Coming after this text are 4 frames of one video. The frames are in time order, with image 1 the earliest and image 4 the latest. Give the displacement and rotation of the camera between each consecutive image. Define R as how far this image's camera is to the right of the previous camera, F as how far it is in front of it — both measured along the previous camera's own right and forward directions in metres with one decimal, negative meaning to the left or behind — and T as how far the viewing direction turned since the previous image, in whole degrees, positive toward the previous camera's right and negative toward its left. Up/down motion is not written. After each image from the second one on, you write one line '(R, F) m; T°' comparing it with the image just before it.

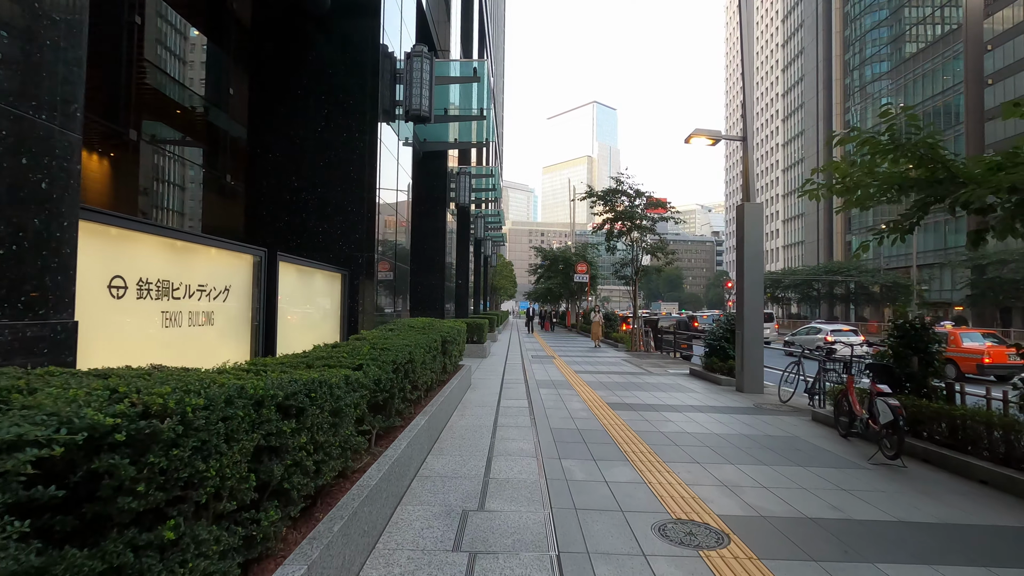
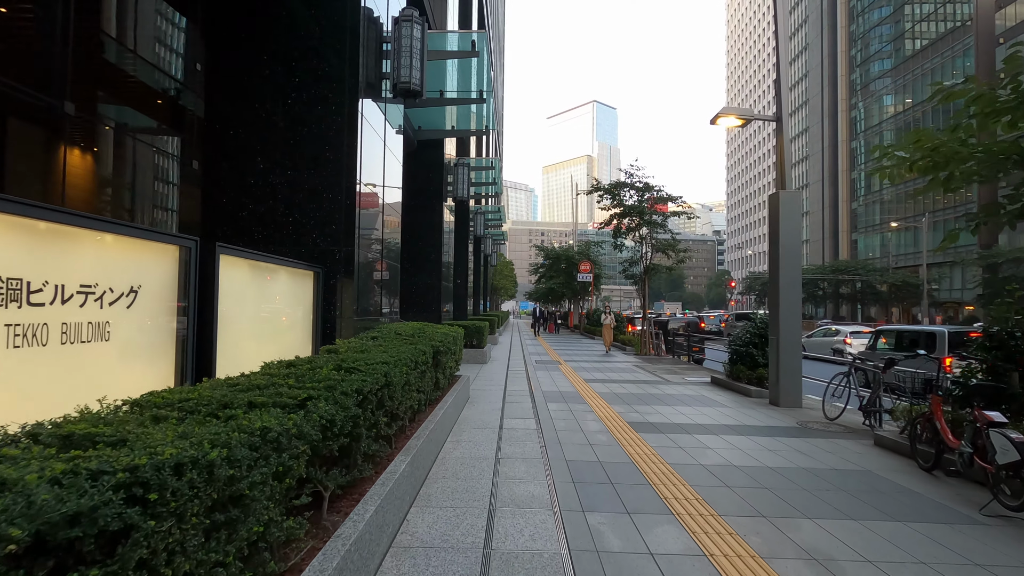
(-0.1, +1.3) m; 0°
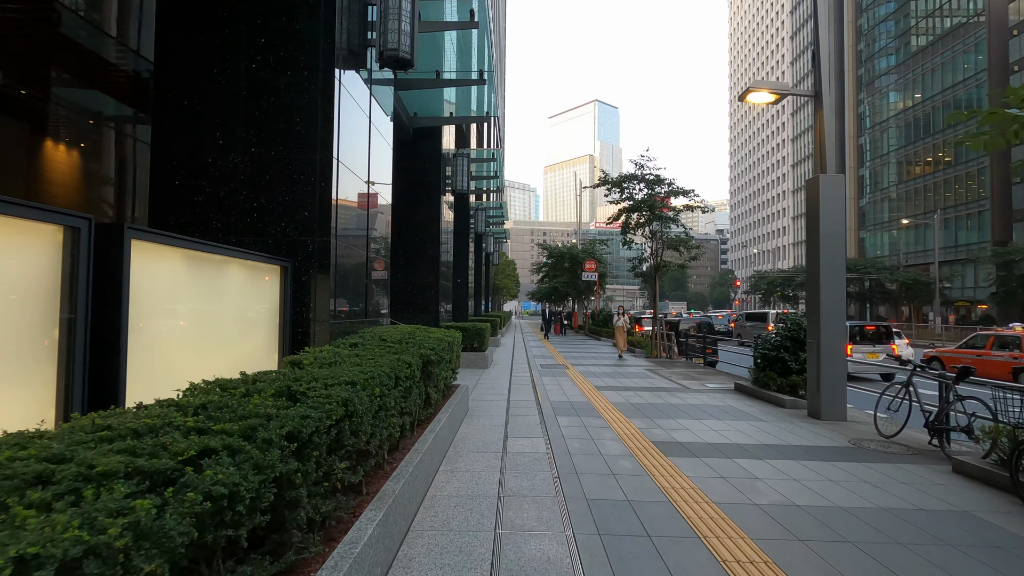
(0.0, +1.2) m; 0°
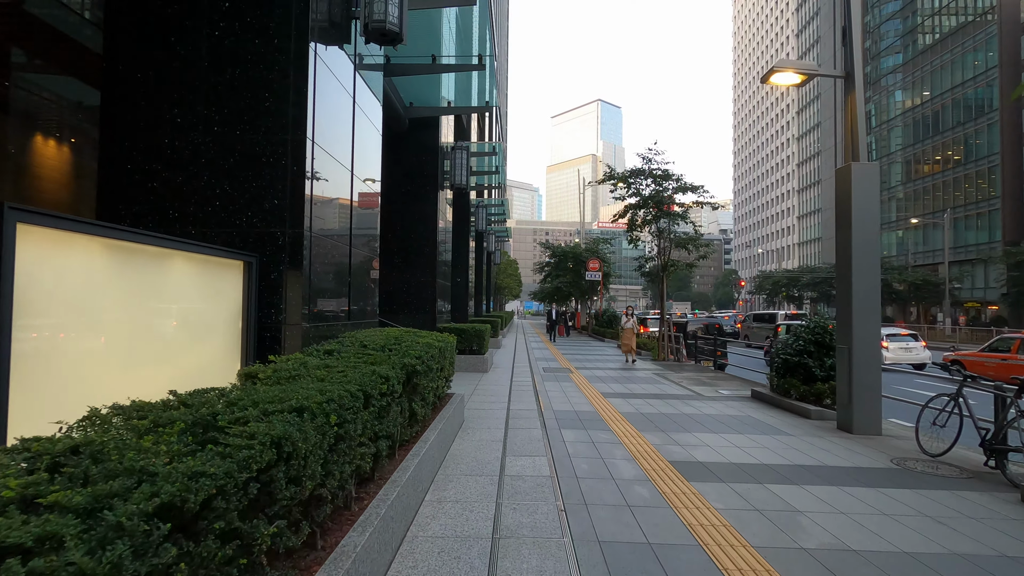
(0.0, +0.8) m; 0°
